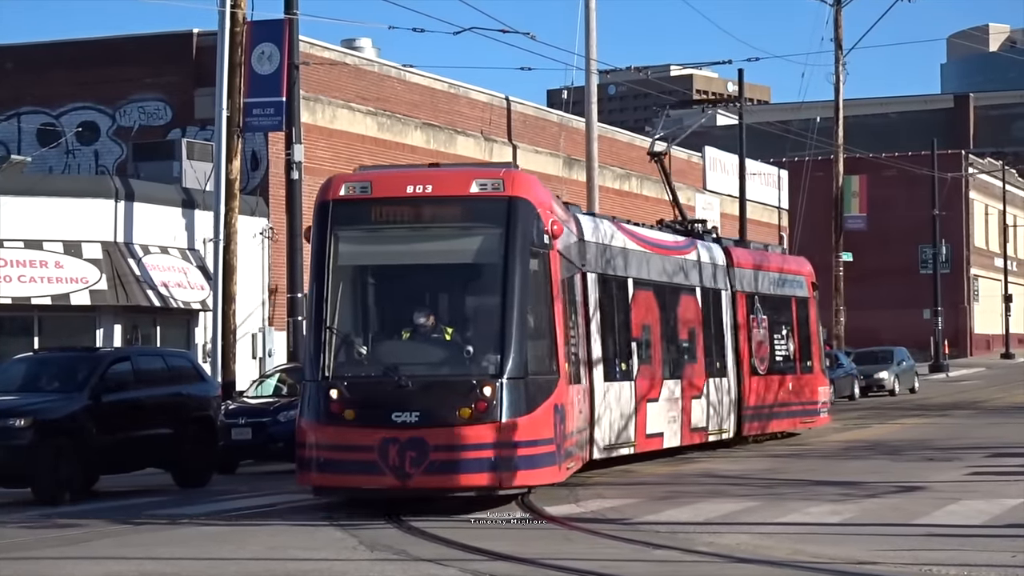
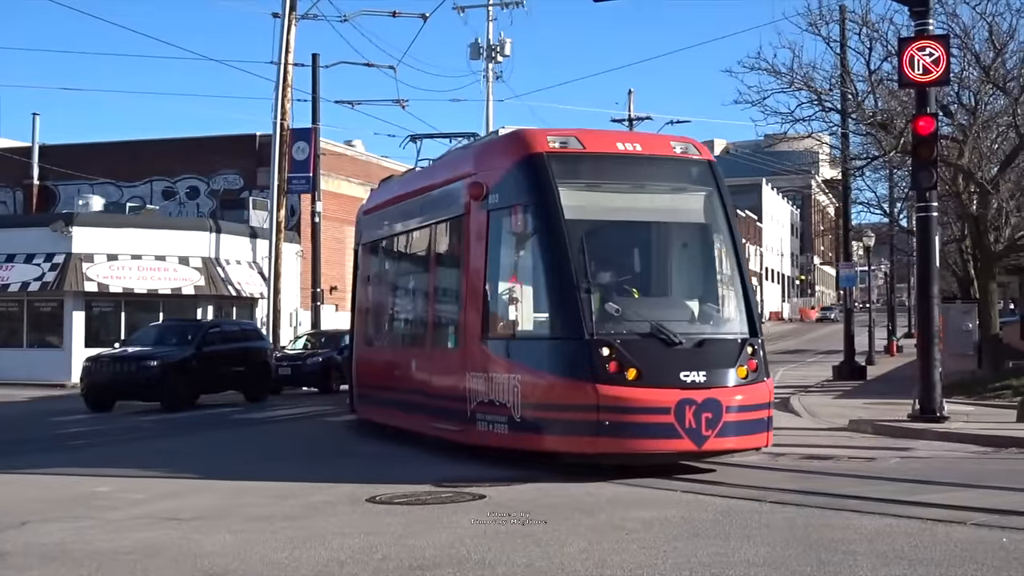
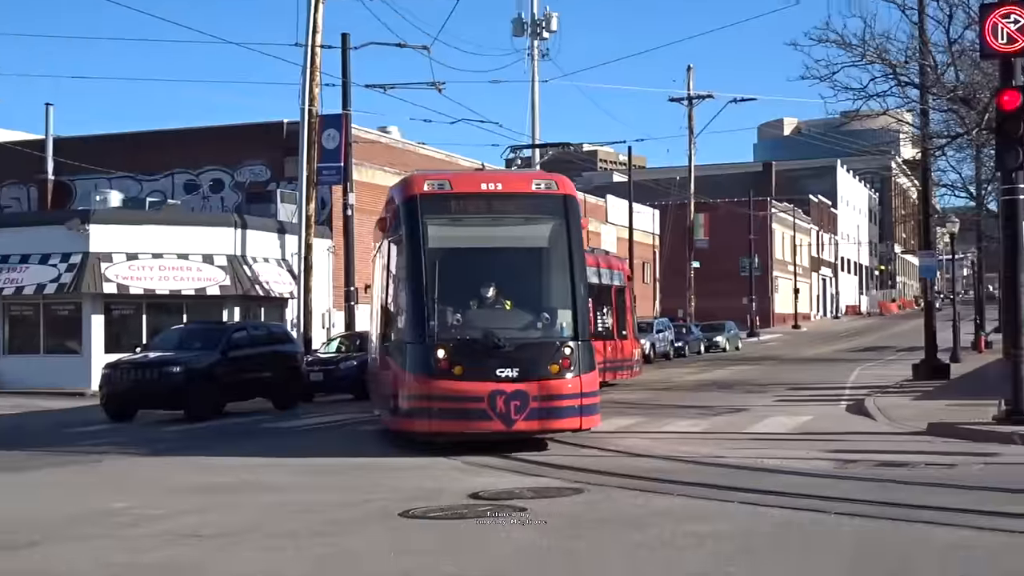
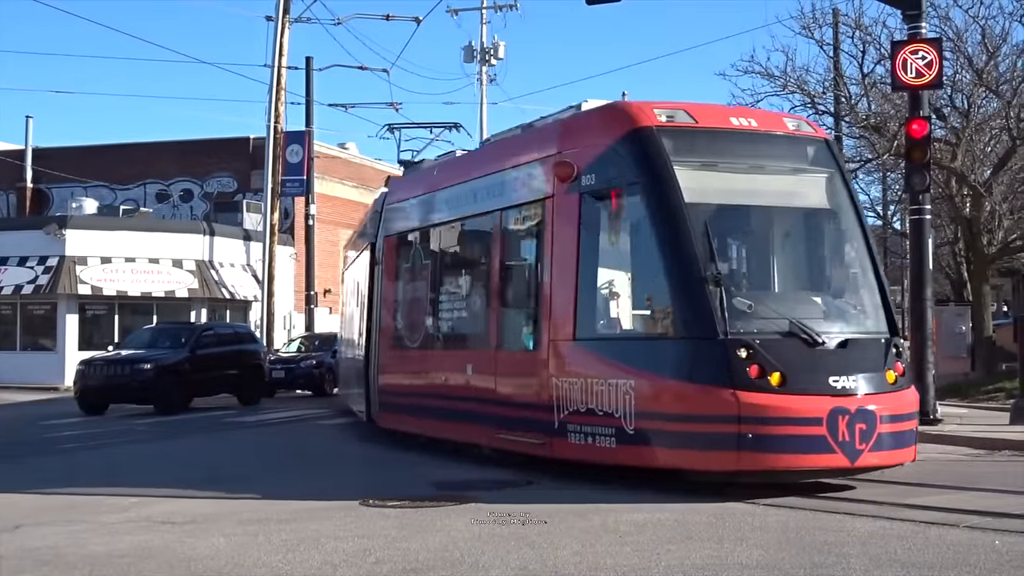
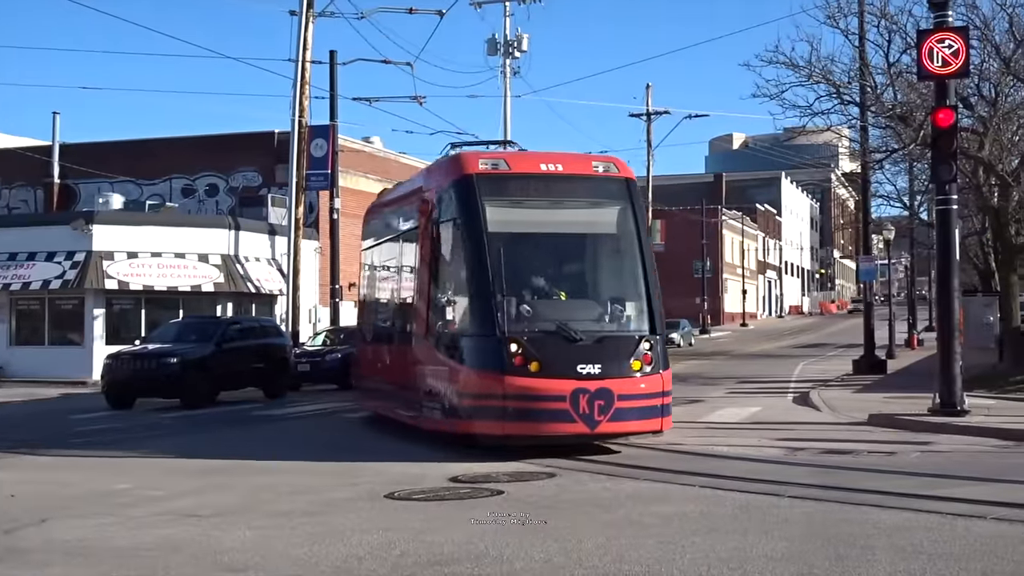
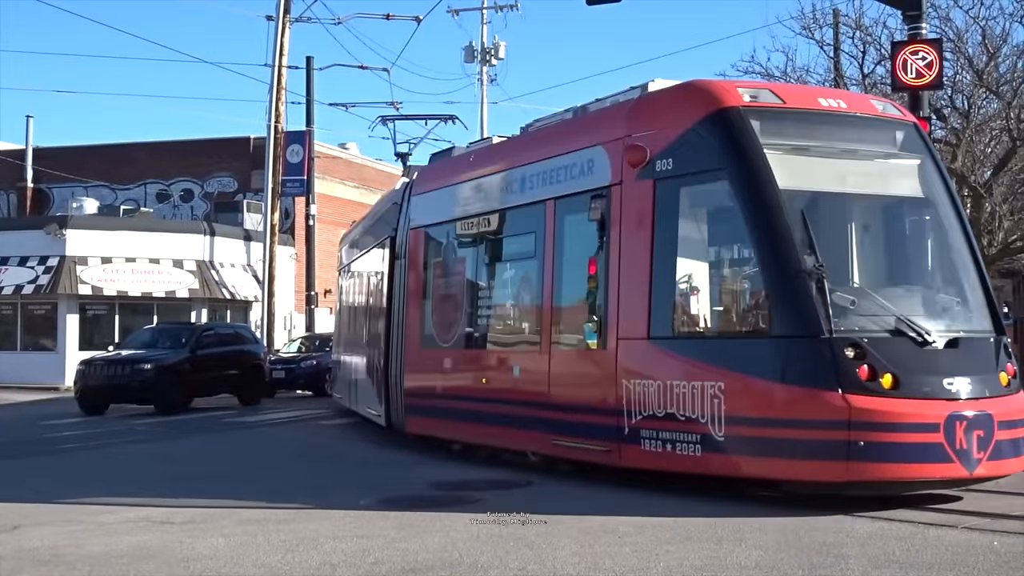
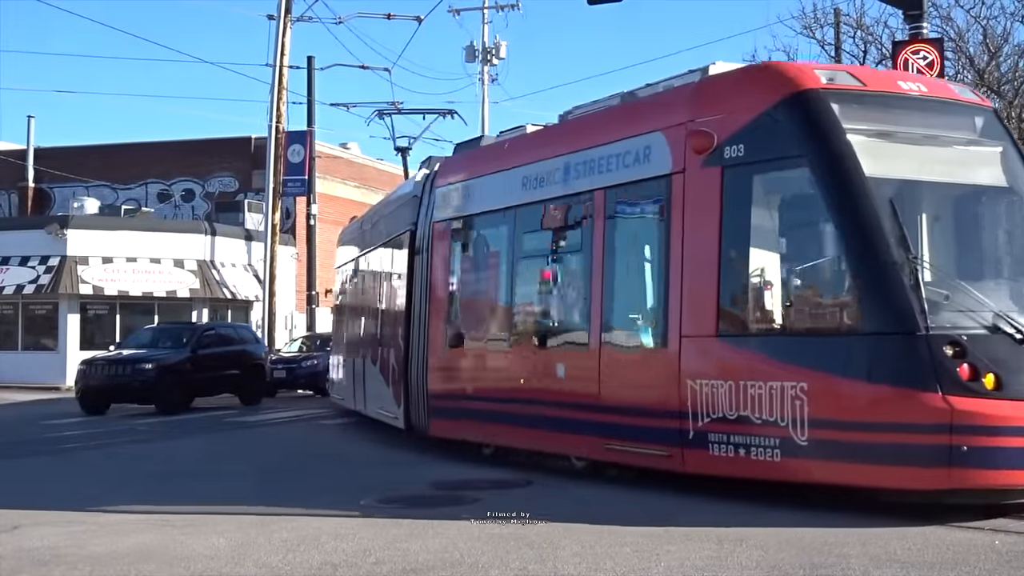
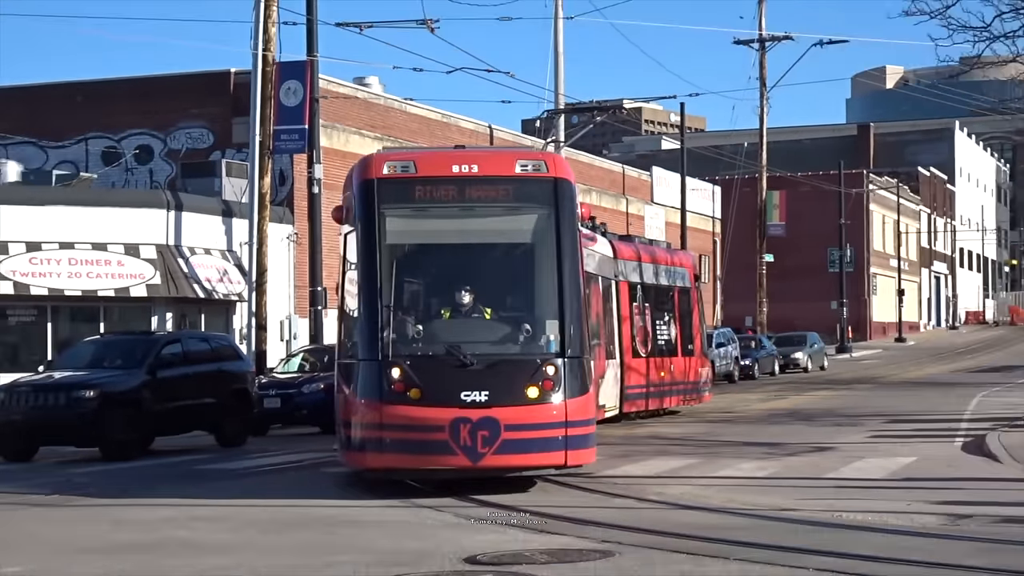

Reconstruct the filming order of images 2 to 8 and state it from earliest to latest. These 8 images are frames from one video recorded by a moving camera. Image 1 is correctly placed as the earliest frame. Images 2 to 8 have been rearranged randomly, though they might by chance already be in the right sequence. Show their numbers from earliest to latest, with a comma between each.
8, 3, 5, 2, 4, 6, 7
